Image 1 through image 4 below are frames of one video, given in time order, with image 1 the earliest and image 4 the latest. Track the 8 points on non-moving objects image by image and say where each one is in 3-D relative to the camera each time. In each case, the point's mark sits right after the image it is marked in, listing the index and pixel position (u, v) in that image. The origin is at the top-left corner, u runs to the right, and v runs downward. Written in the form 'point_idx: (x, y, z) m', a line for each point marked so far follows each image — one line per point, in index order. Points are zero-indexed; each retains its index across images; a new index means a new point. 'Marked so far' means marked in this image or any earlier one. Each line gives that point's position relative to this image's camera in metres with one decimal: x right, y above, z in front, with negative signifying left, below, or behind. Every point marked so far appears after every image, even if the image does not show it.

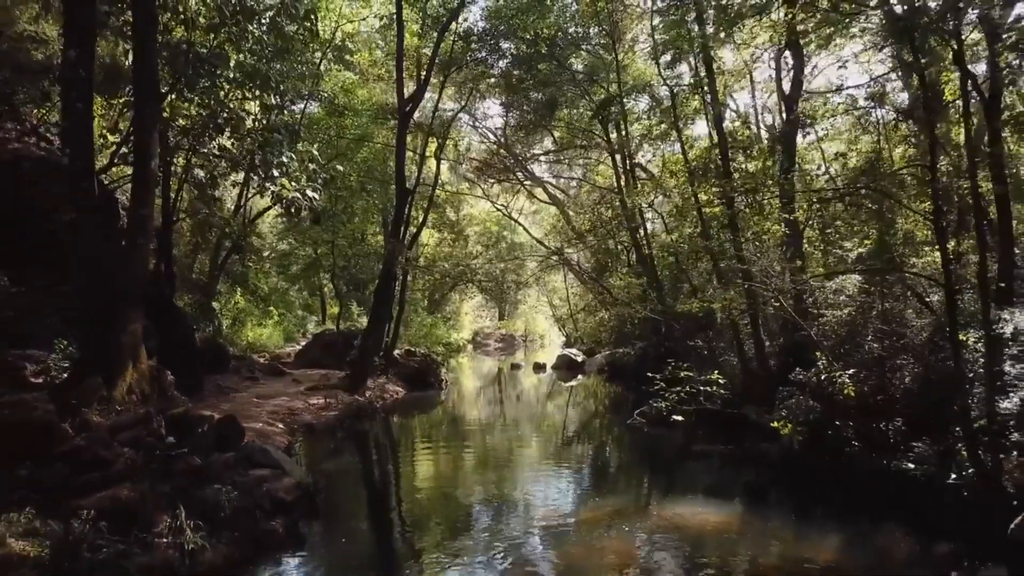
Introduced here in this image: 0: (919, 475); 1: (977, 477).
0: (+9.3, -4.3, +10.3) m
1: (+9.6, -4.0, +9.4) m
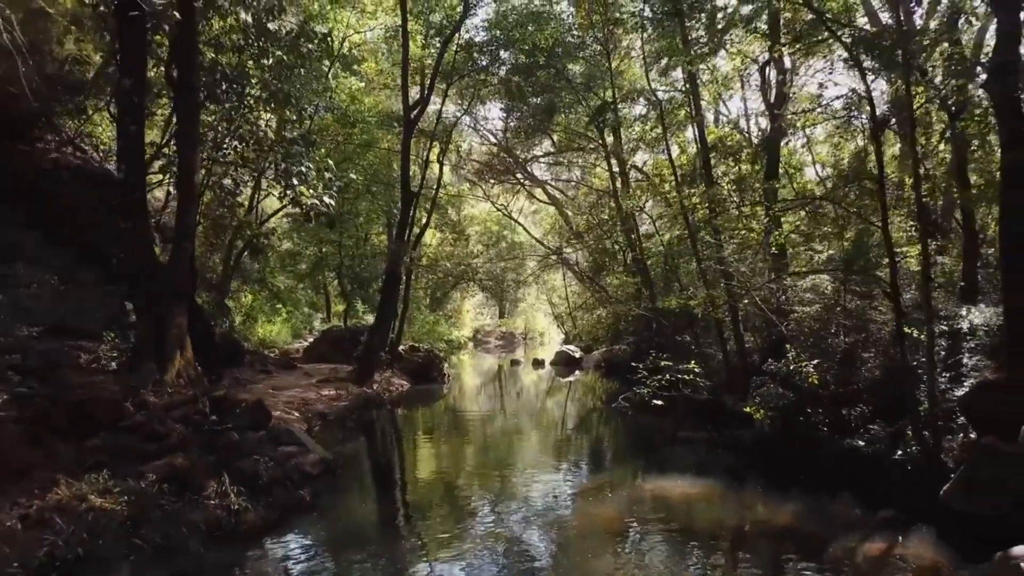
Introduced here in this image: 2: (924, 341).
0: (+9.2, -4.3, +11.5) m
1: (+9.6, -4.0, +10.6) m
2: (+11.0, -1.4, +11.9) m
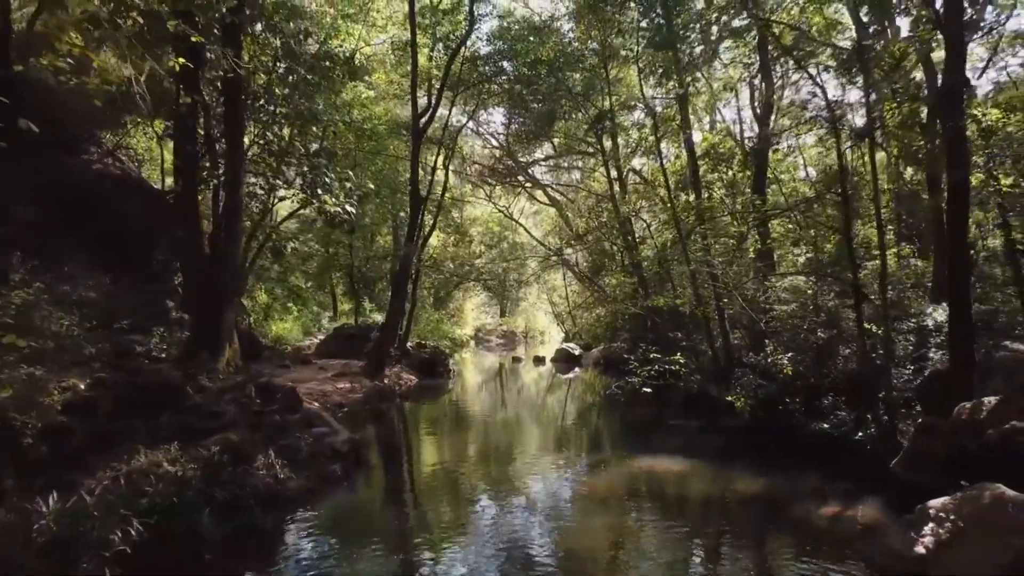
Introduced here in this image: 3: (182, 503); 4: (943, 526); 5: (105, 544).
0: (+9.4, -4.3, +12.8) m
1: (+9.7, -4.0, +11.9) m
2: (+11.2, -1.4, +13.3) m
3: (-5.8, -3.8, +7.8) m
4: (+6.8, -3.7, +7.0) m
5: (-6.1, -3.8, +6.6) m
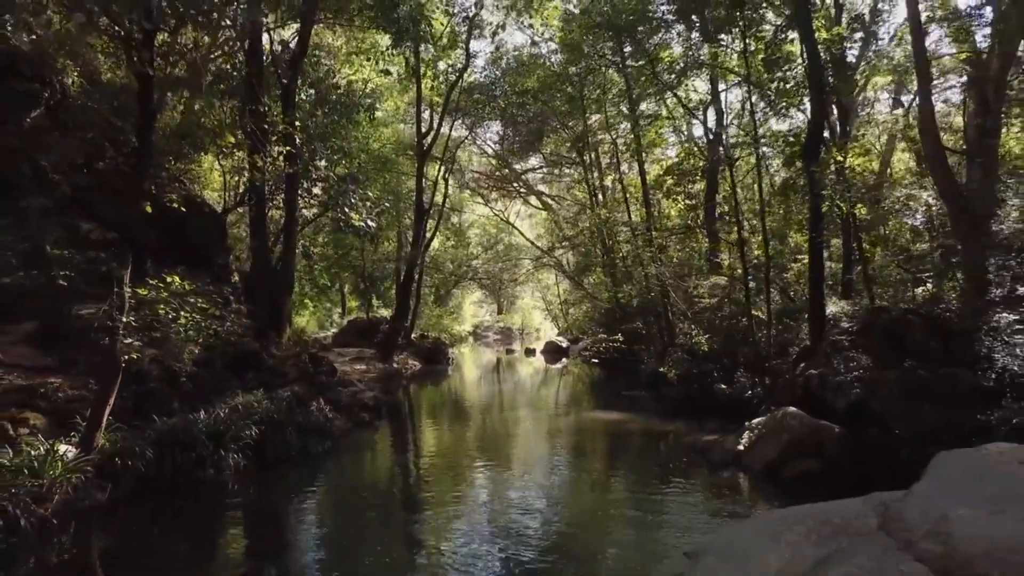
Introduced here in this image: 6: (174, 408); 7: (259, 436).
0: (+8.7, -4.2, +16.9) m
1: (+9.1, -3.9, +16.0) m
2: (+10.5, -1.3, +17.3) m
3: (-6.5, -3.7, +11.8) m
4: (+6.2, -3.7, +11.1) m
5: (-6.7, -3.7, +10.7) m
6: (-8.2, -2.9, +10.7) m
7: (-6.5, -3.8, +11.3) m
